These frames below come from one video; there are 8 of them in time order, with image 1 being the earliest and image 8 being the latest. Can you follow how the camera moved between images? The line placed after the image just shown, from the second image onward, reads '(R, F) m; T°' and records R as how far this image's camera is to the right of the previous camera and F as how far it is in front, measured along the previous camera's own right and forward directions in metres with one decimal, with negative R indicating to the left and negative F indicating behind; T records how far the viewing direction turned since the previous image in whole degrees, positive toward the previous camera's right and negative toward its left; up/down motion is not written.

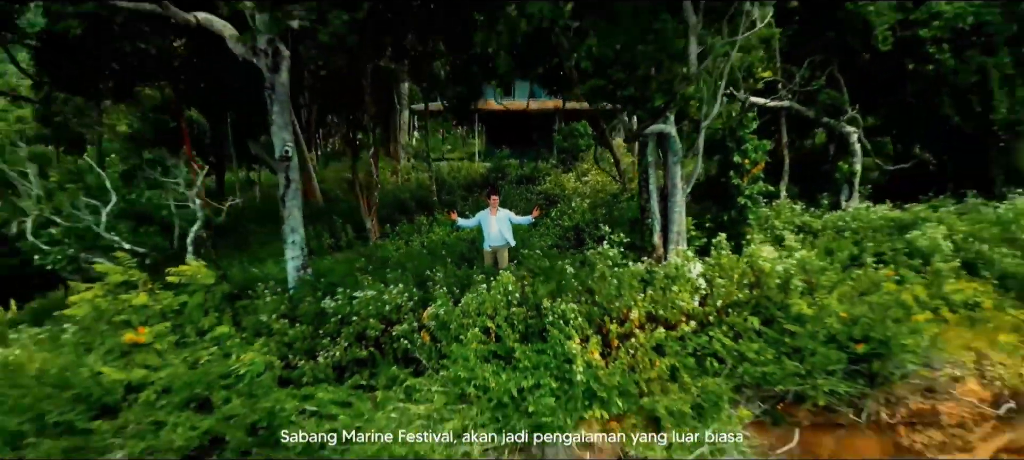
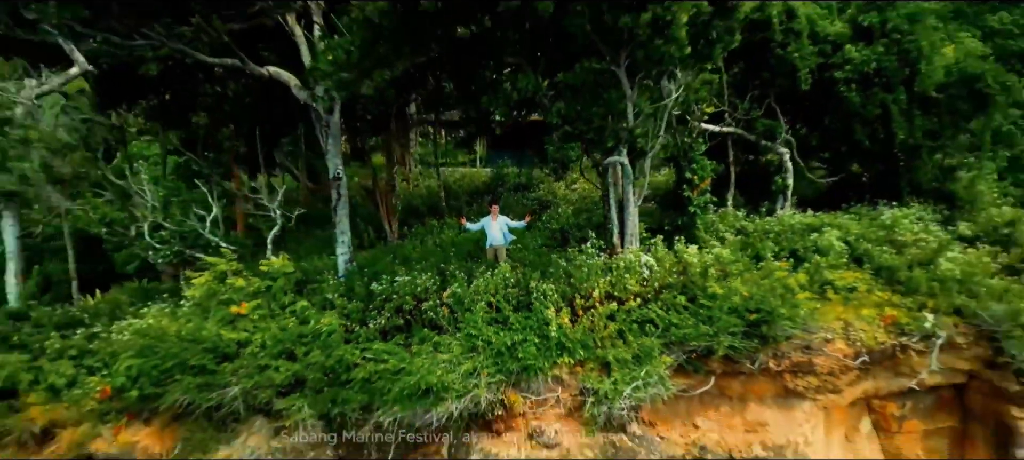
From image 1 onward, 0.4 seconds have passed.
(0.0, -1.0) m; 0°
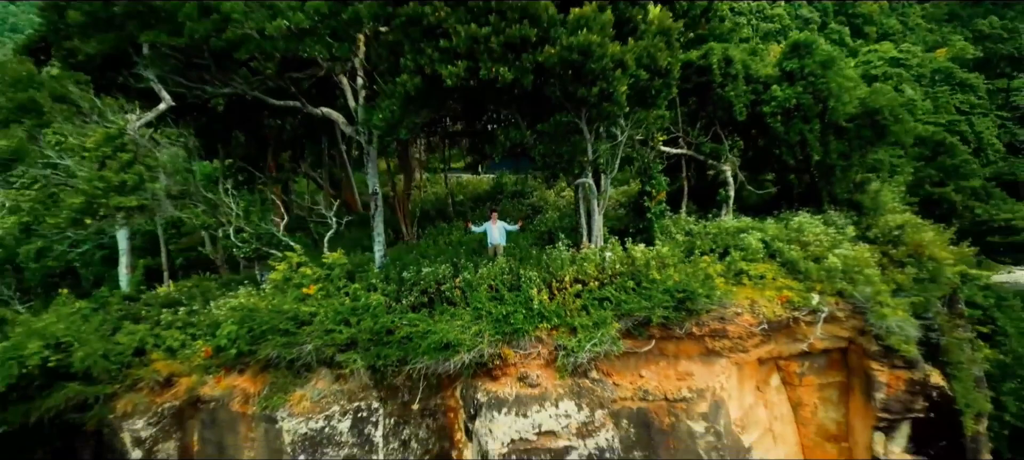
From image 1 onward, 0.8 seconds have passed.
(0.0, -1.3) m; 0°
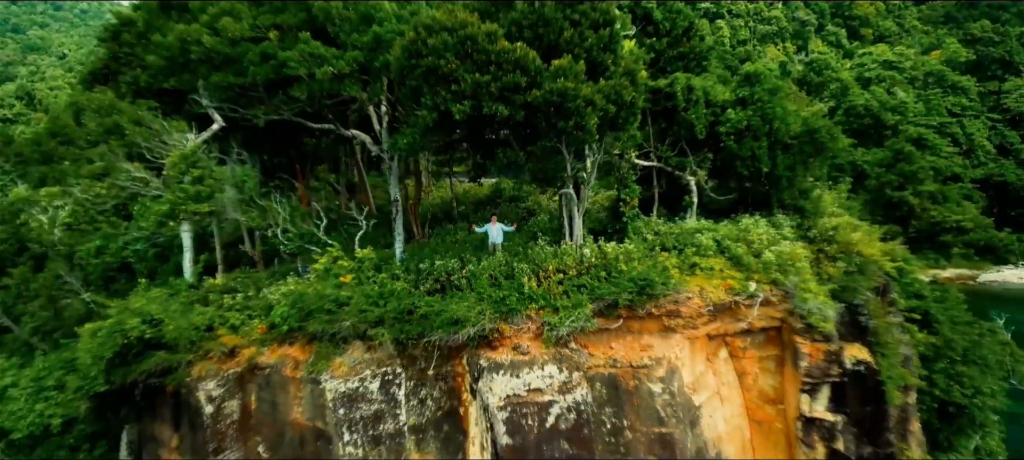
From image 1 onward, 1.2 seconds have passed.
(+0.1, -1.2) m; 0°
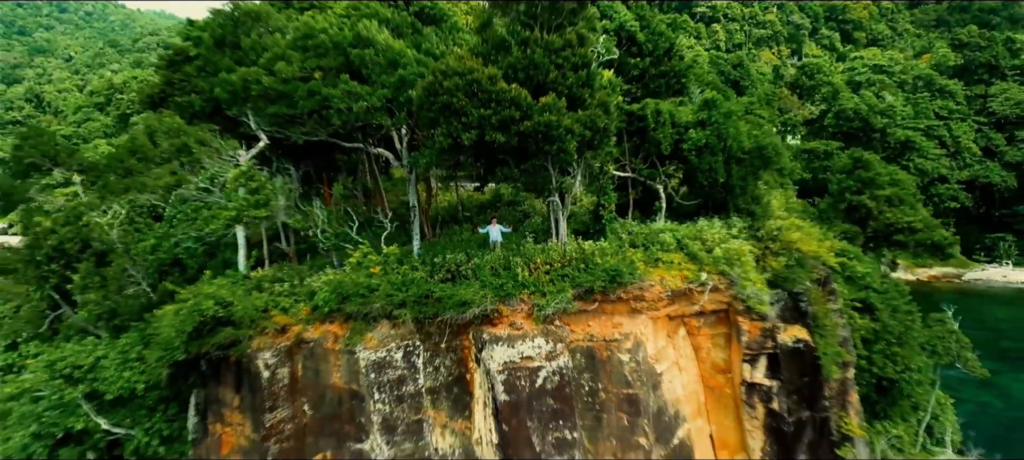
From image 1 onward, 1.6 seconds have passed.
(0.0, -1.5) m; 0°
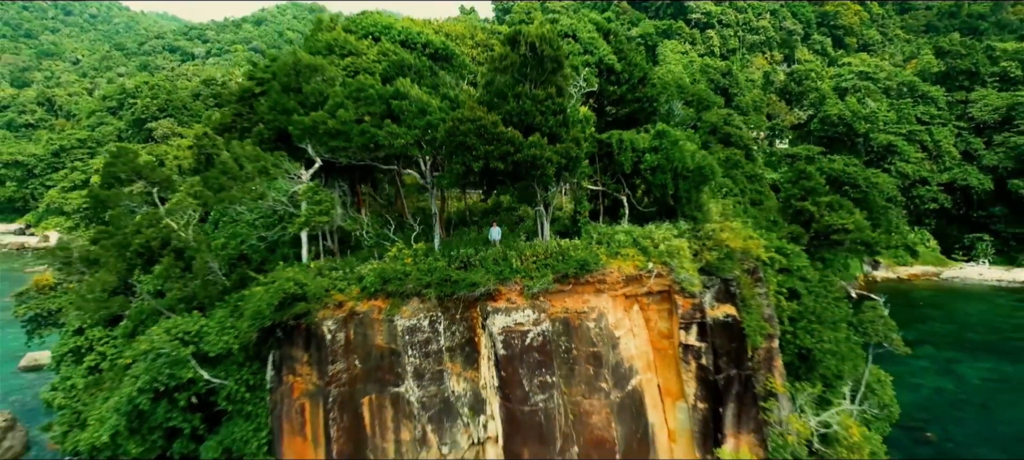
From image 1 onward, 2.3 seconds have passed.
(+0.1, -2.7) m; 0°
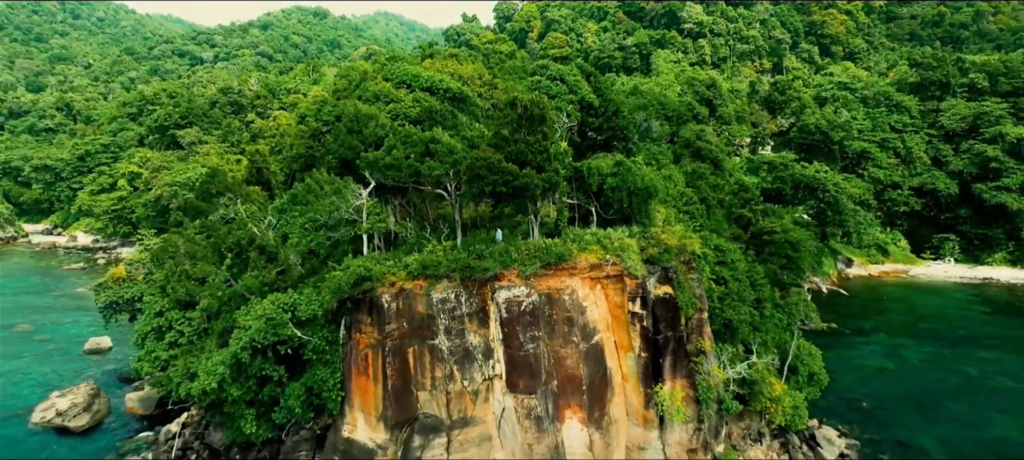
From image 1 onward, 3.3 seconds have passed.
(0.0, -4.6) m; 0°
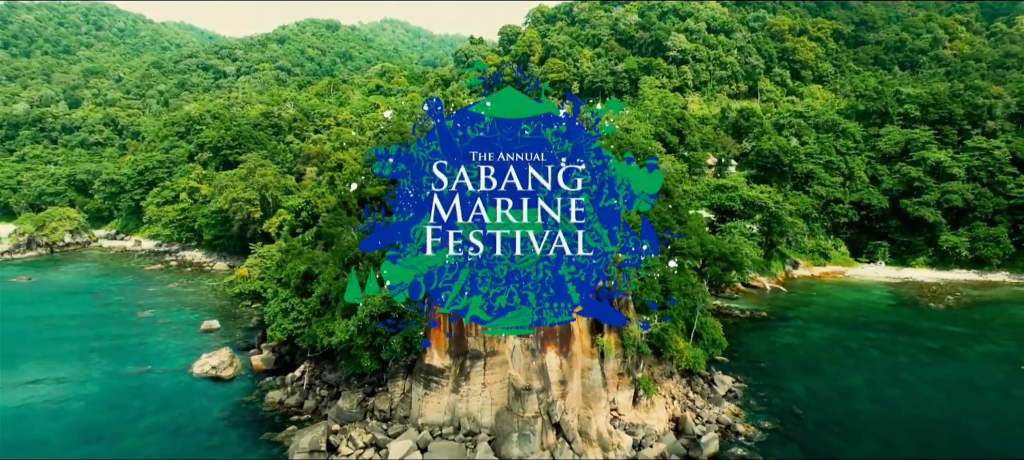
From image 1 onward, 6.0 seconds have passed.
(-0.2, -12.7) m; 0°
